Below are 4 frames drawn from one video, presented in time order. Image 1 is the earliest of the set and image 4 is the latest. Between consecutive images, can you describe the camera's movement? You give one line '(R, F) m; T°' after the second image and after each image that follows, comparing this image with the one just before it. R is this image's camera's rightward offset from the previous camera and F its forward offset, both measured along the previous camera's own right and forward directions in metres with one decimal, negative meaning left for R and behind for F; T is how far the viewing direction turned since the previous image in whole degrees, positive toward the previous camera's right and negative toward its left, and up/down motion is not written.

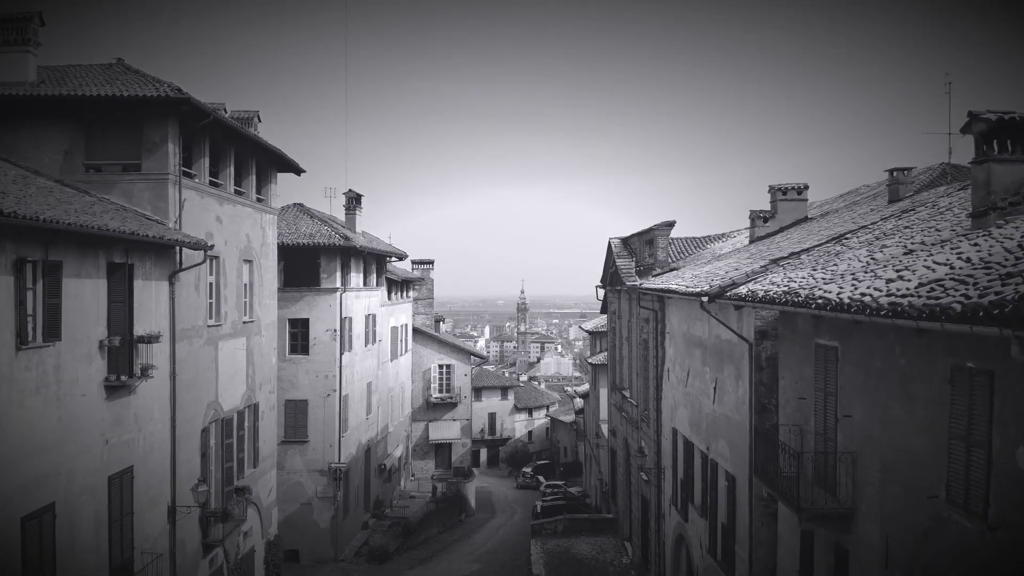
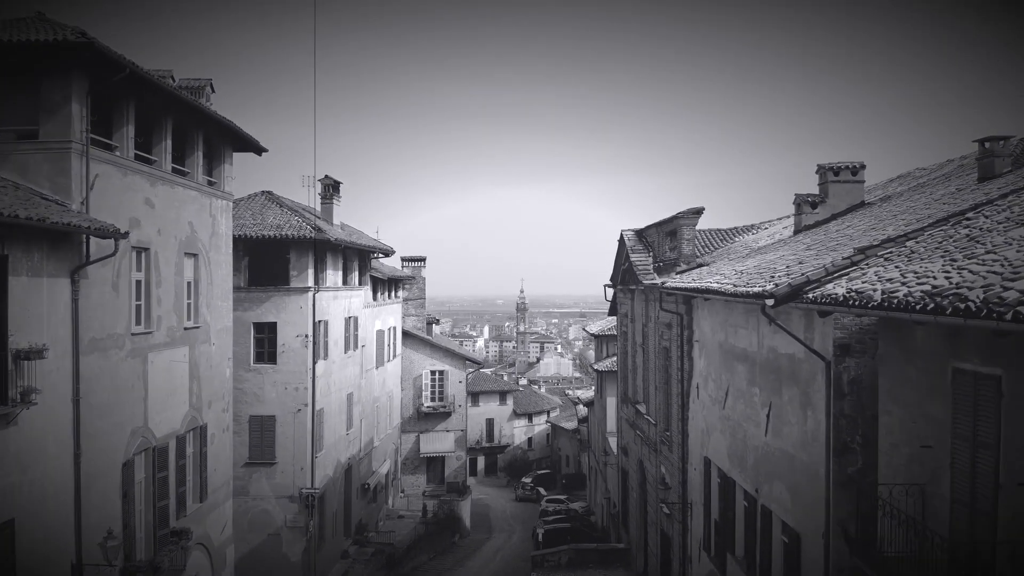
(0.0, +2.5) m; 0°
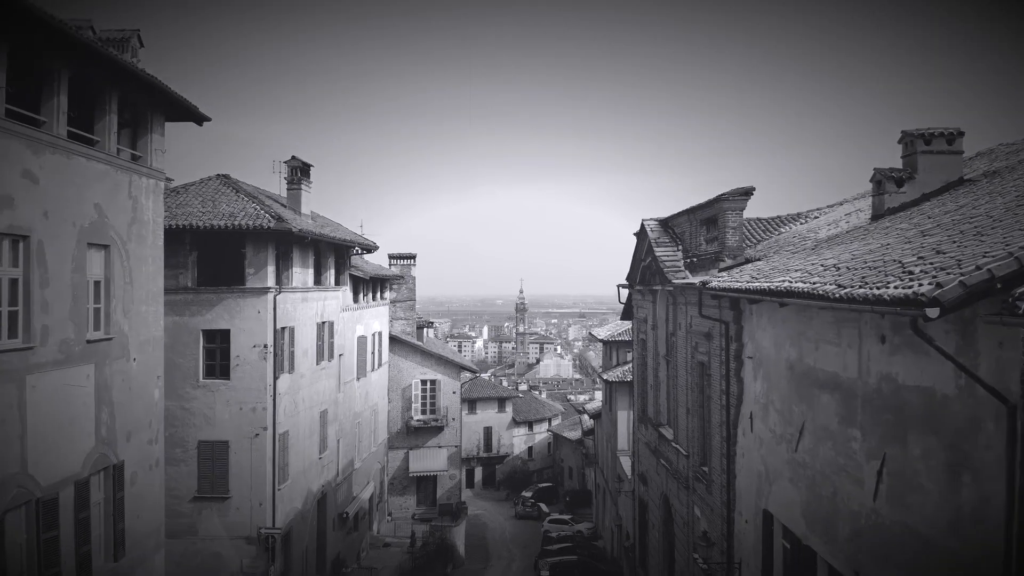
(0.0, +2.7) m; 0°
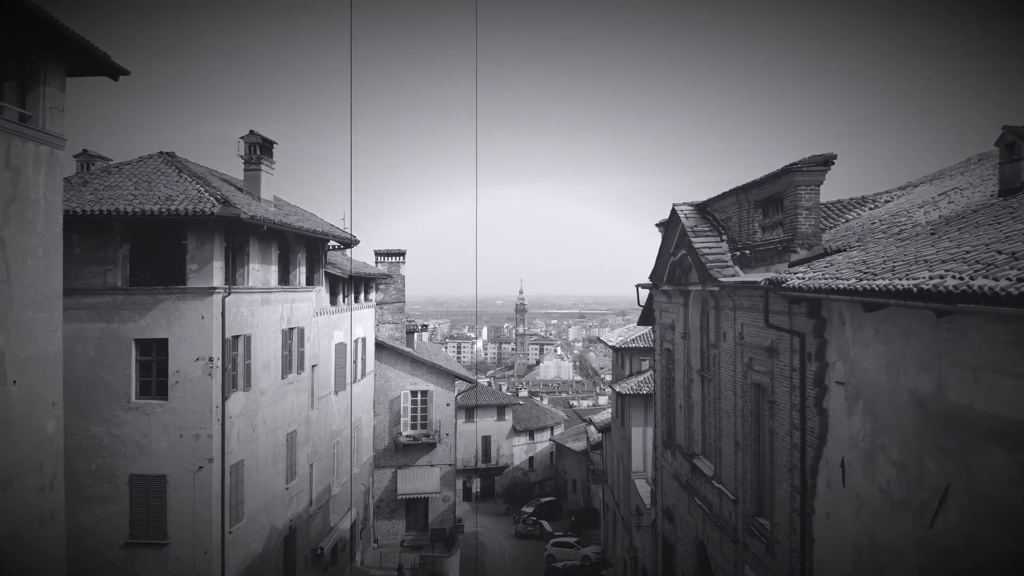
(0.0, +2.5) m; 0°
